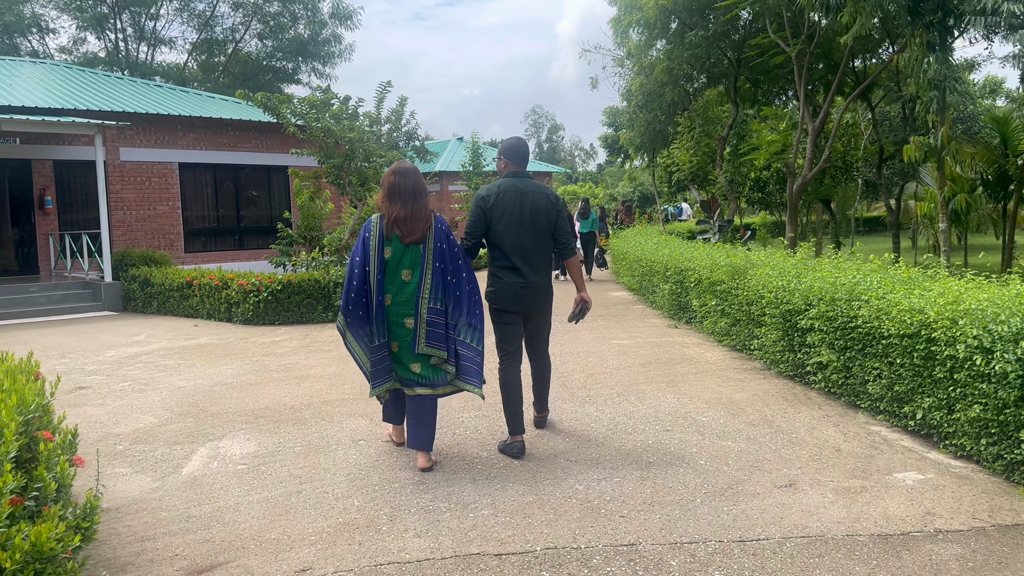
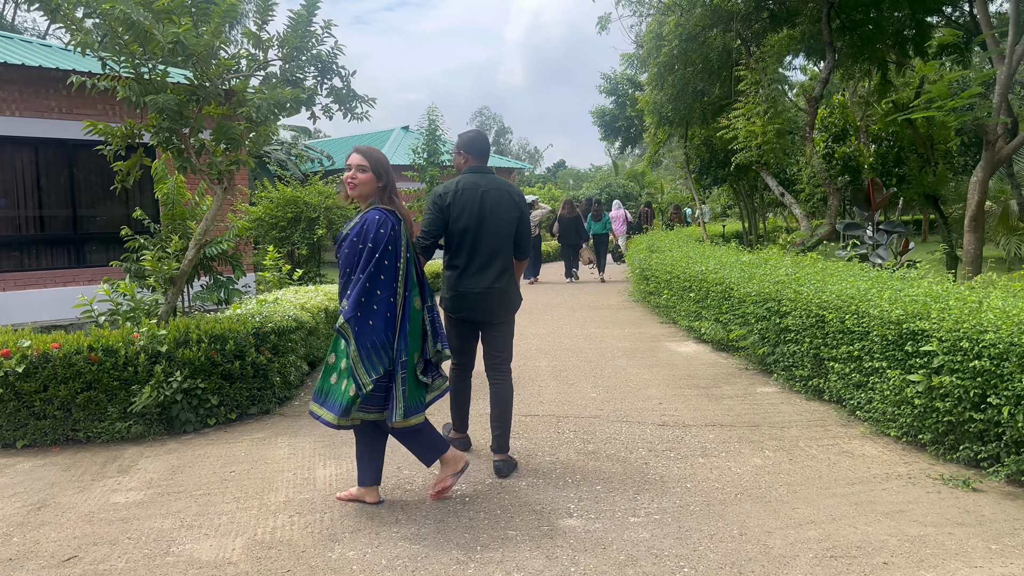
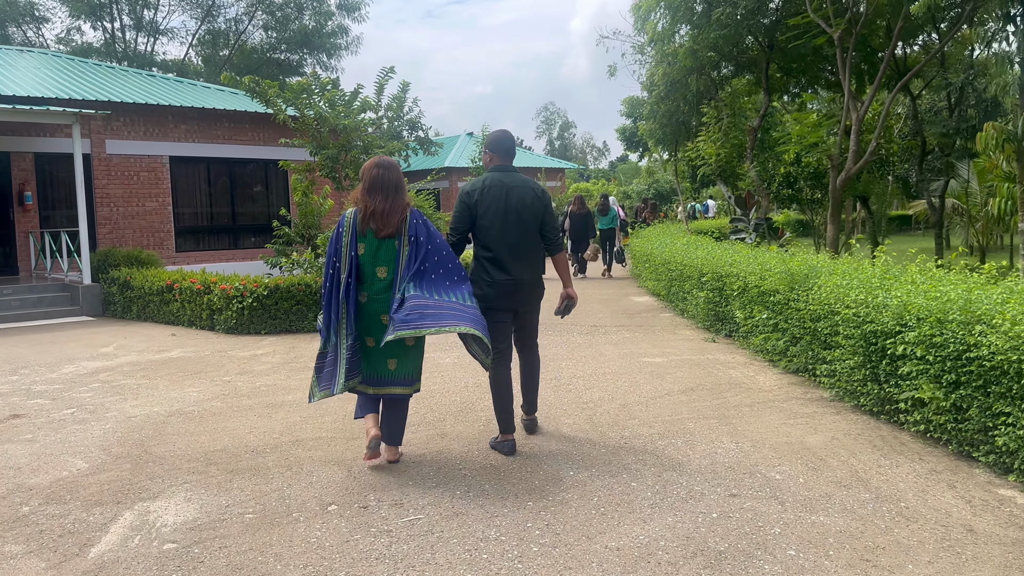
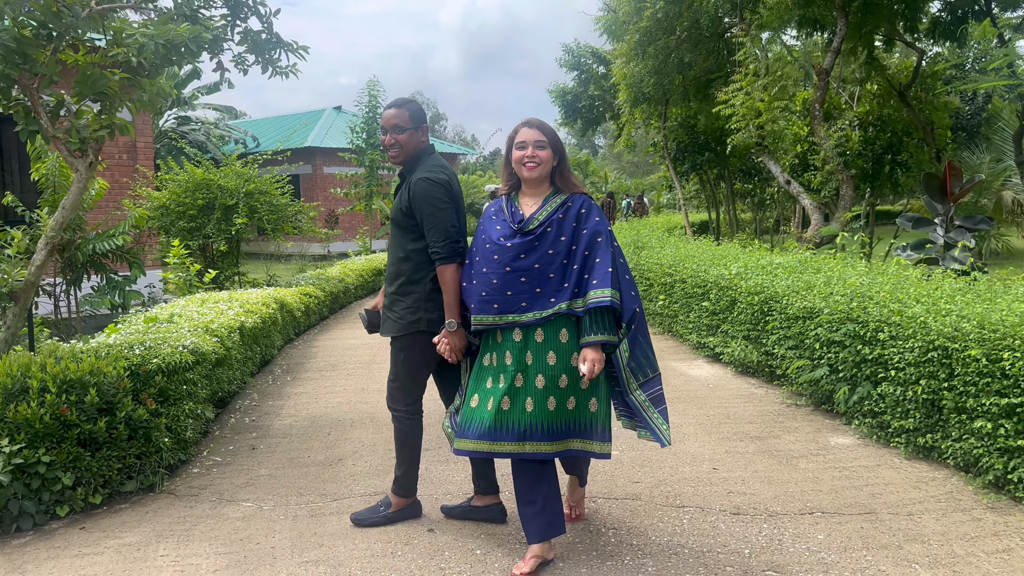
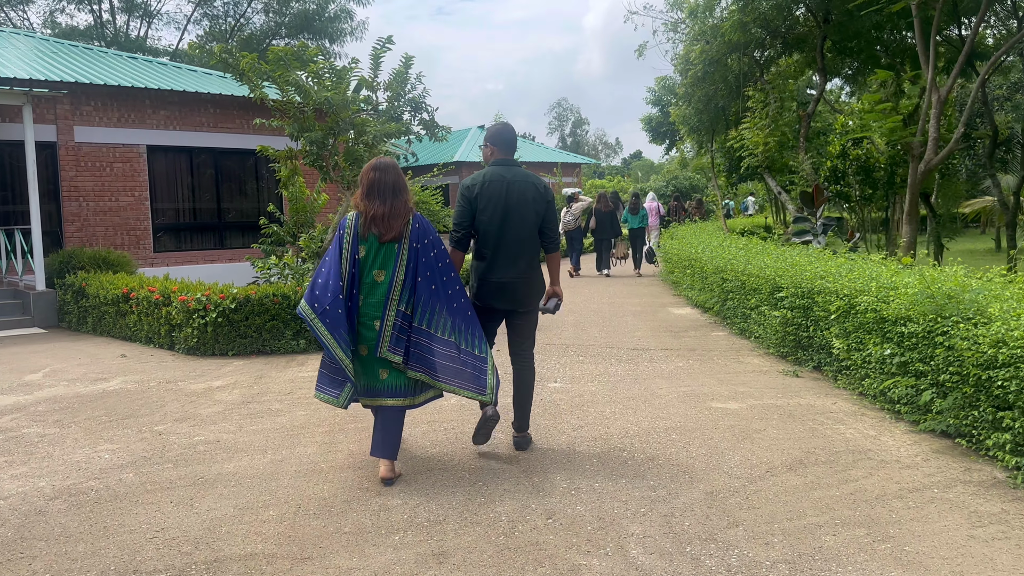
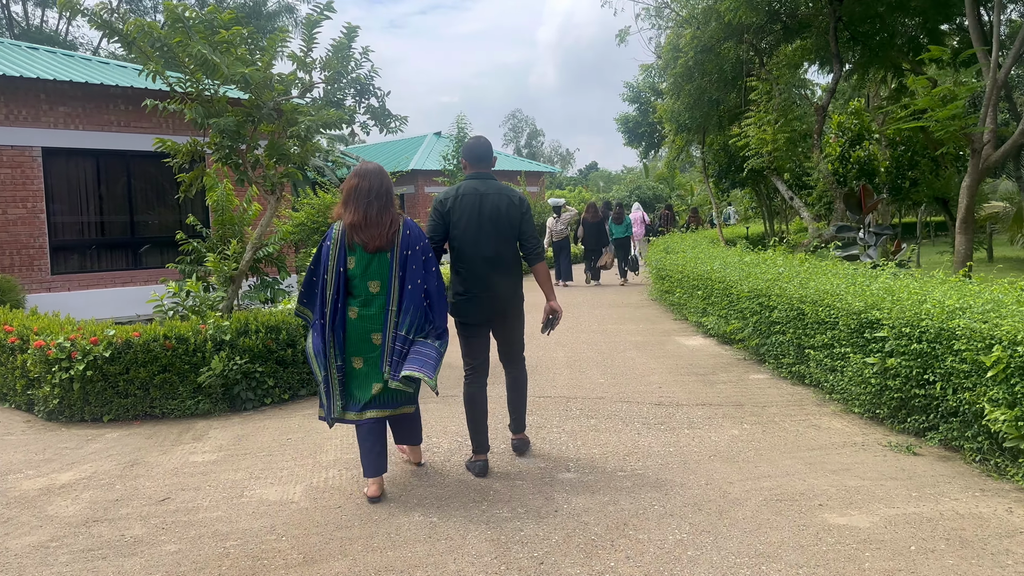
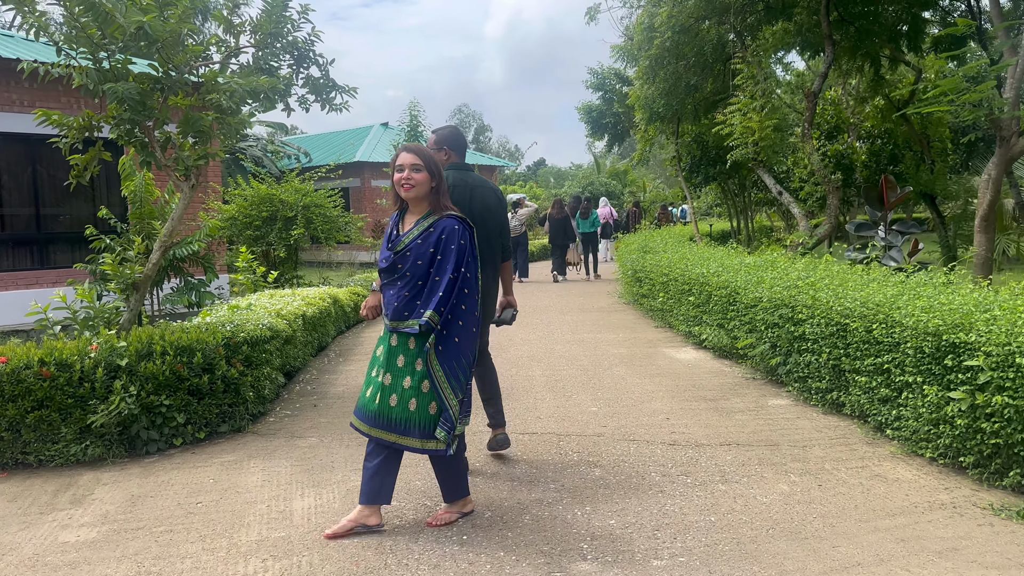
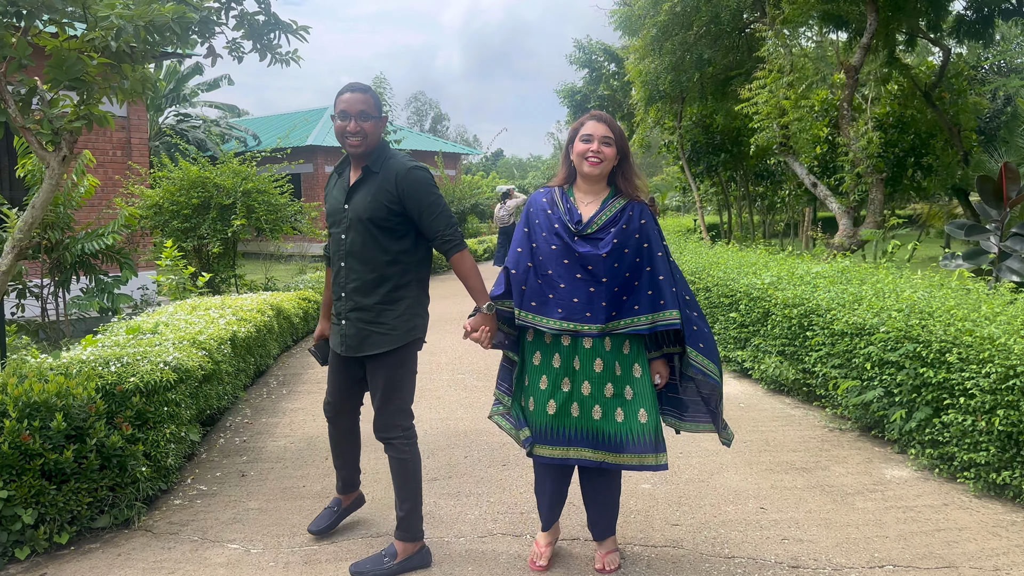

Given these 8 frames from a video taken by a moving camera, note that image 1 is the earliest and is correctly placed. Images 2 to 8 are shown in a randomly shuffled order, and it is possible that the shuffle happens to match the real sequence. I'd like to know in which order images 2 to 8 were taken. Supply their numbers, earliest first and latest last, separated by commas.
3, 5, 6, 2, 7, 4, 8
